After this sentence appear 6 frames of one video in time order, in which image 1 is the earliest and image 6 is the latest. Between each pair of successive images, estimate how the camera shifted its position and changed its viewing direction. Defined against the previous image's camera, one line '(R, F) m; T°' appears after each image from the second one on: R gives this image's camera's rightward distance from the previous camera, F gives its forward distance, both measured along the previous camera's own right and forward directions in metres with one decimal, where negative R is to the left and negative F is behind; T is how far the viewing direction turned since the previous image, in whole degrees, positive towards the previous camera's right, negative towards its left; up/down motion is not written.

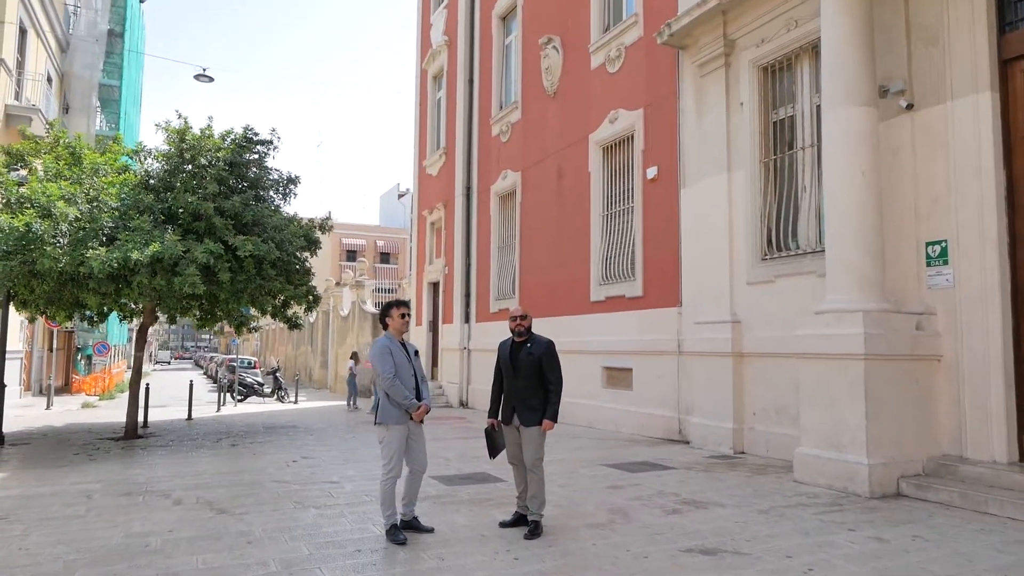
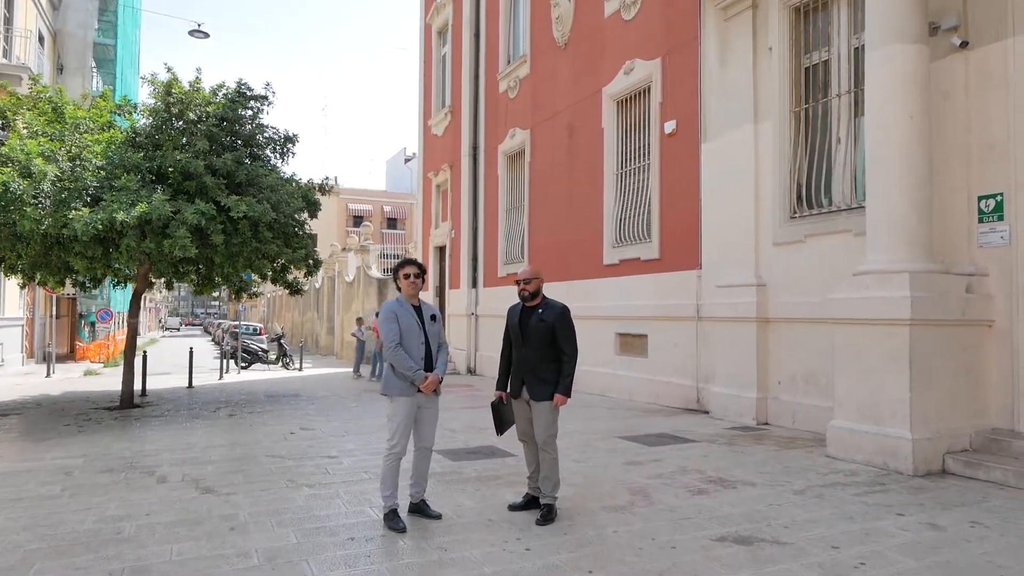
(0.0, +0.6) m; -1°
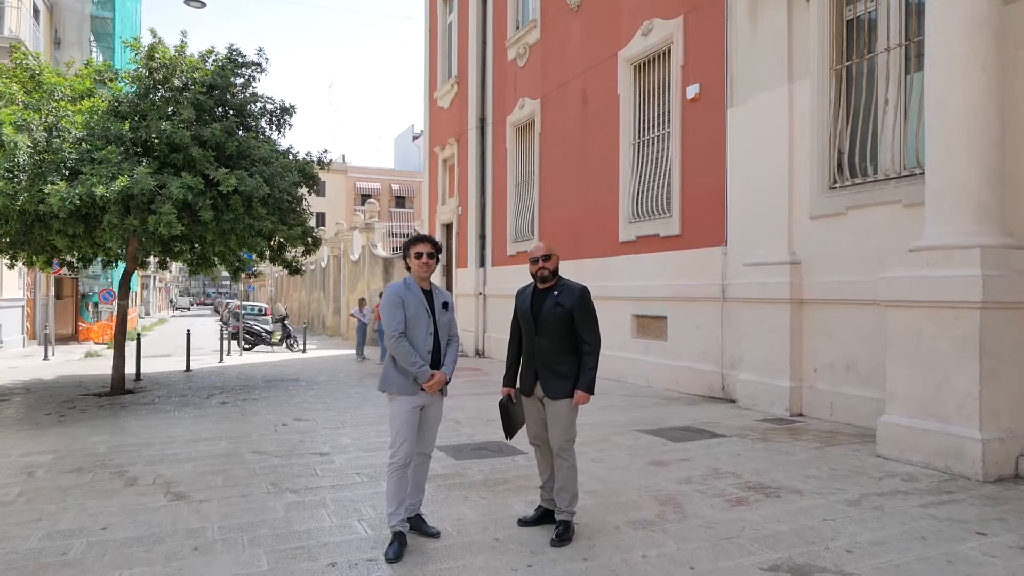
(0.0, +0.7) m; -1°
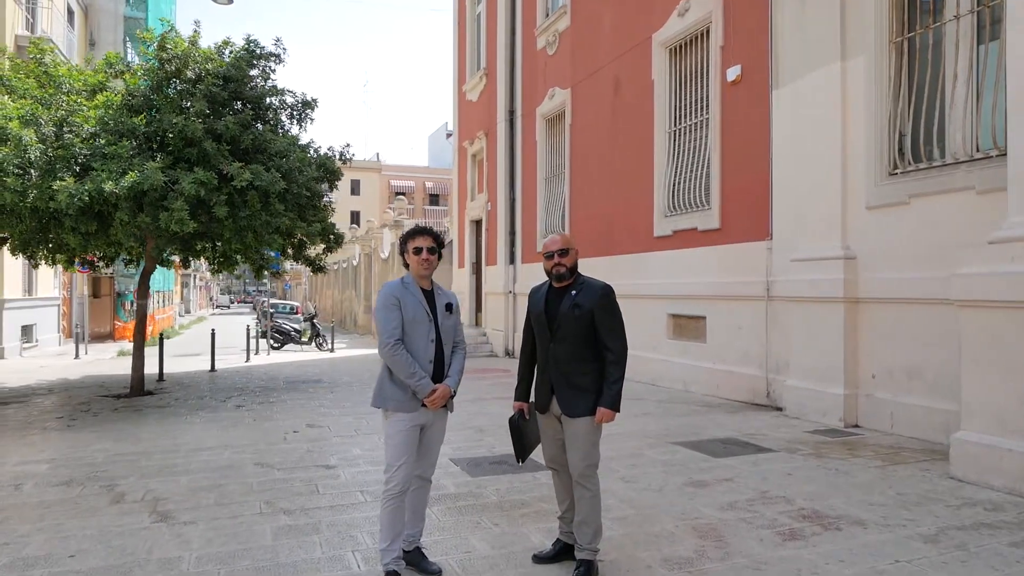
(+0.1, +0.6) m; -3°
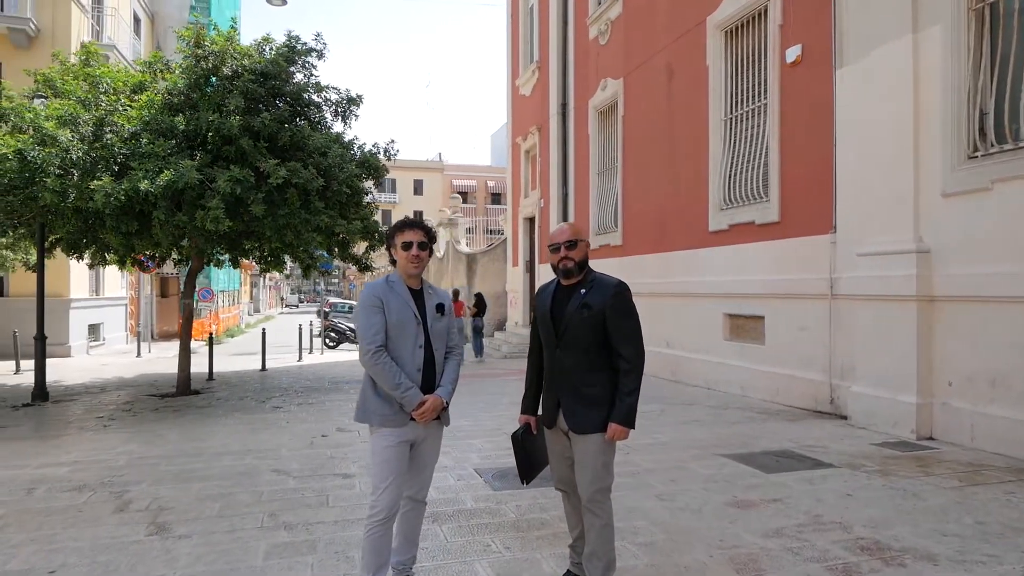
(+0.3, +0.4) m; -5°
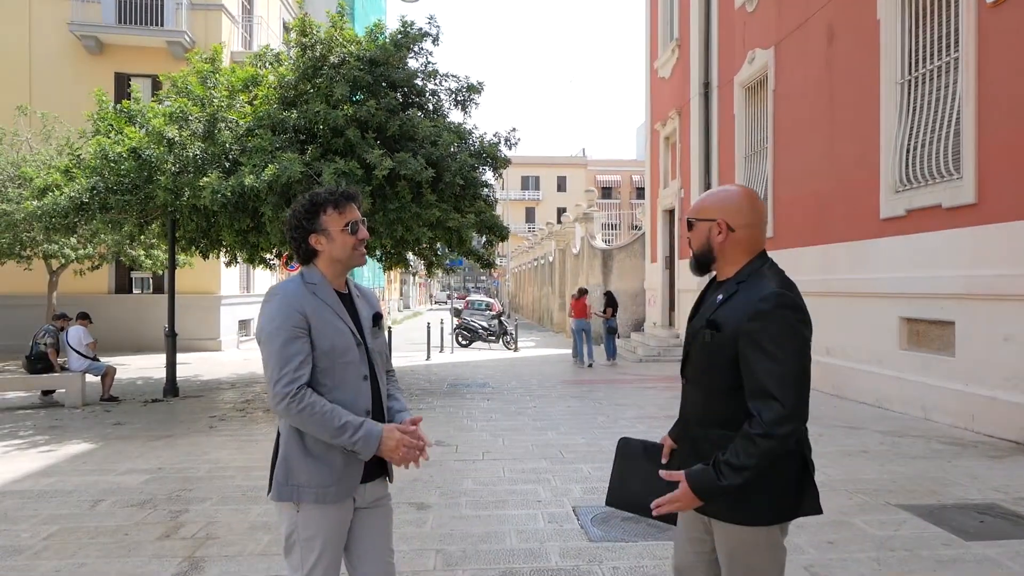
(+0.3, +1.0) m; -12°
